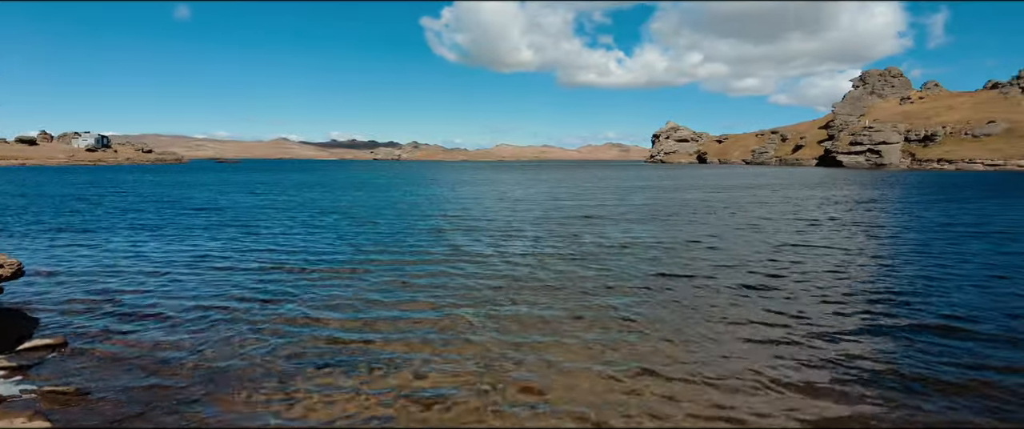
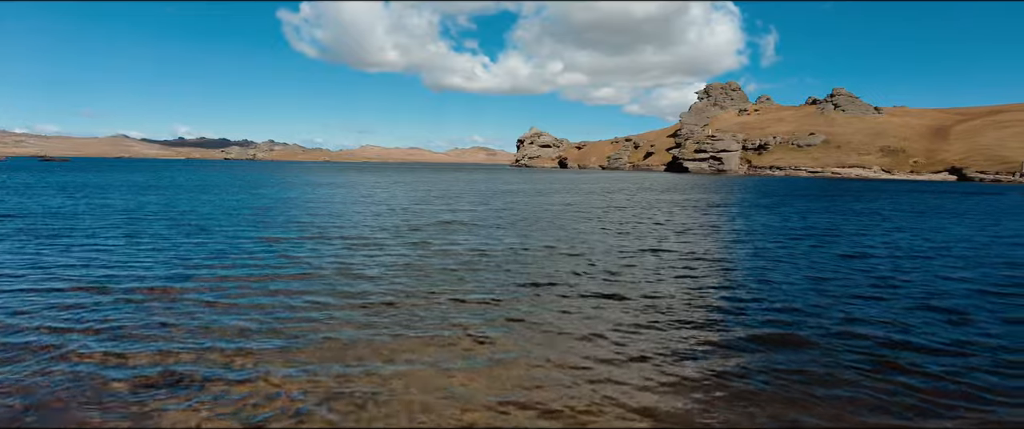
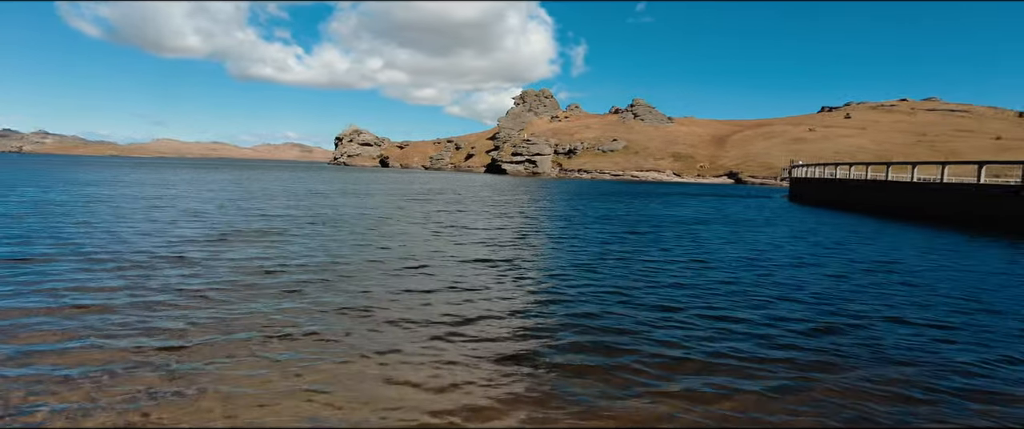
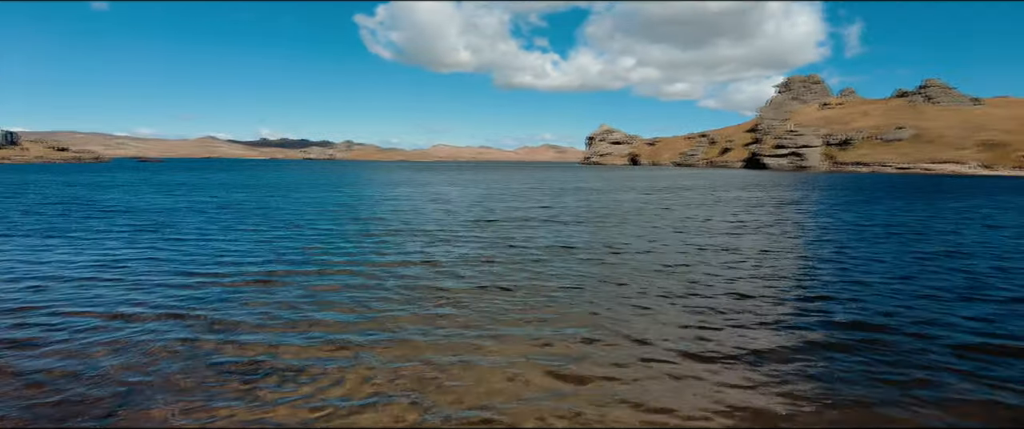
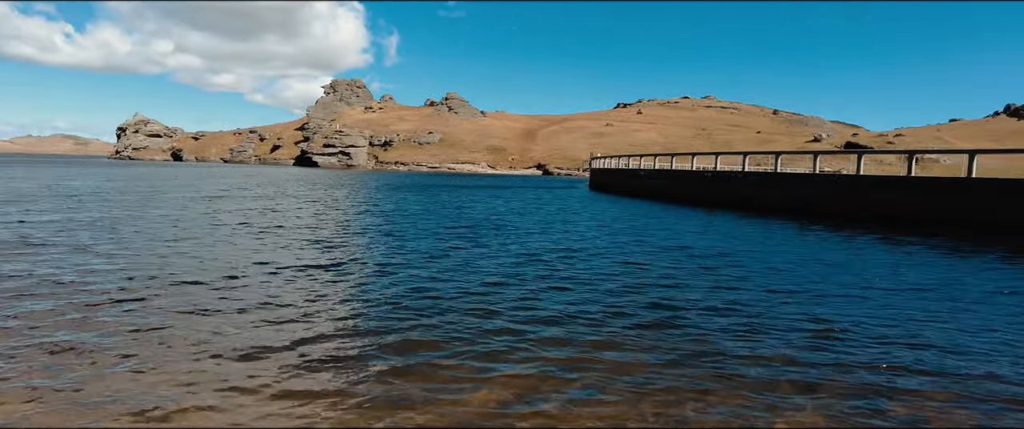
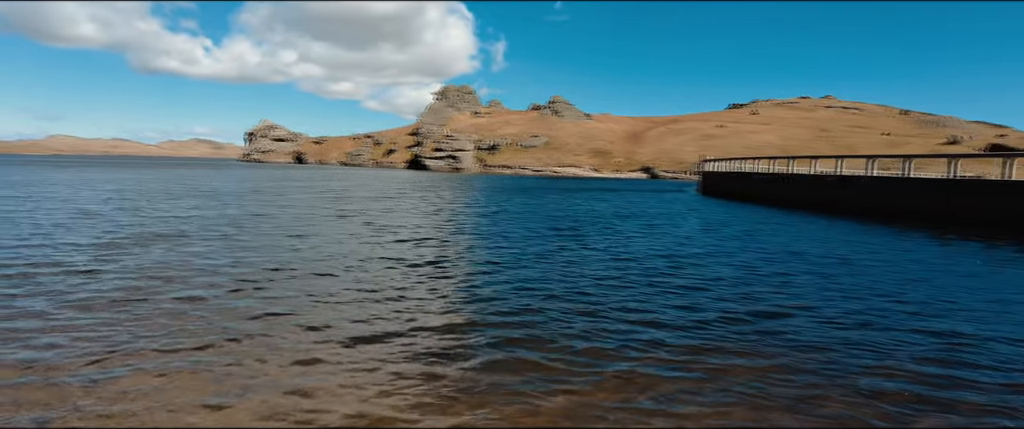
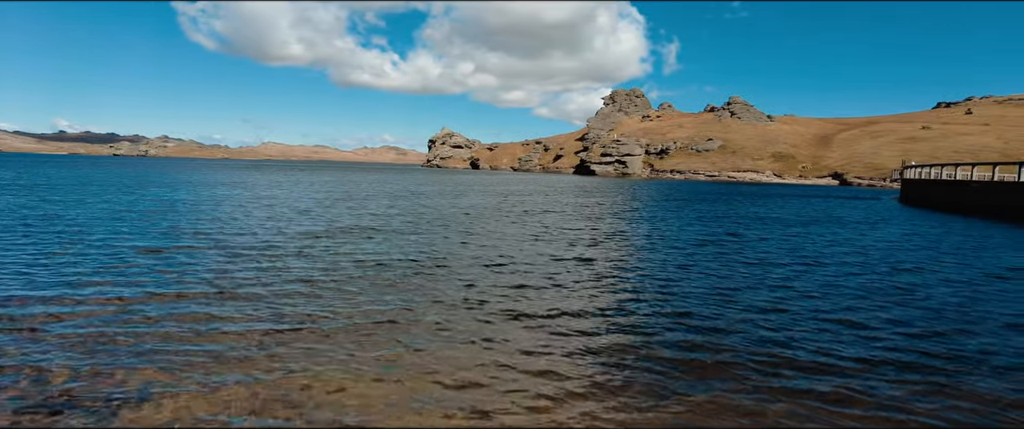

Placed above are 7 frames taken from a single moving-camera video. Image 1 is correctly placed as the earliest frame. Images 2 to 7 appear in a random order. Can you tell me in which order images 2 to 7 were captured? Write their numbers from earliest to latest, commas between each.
4, 2, 7, 3, 6, 5
